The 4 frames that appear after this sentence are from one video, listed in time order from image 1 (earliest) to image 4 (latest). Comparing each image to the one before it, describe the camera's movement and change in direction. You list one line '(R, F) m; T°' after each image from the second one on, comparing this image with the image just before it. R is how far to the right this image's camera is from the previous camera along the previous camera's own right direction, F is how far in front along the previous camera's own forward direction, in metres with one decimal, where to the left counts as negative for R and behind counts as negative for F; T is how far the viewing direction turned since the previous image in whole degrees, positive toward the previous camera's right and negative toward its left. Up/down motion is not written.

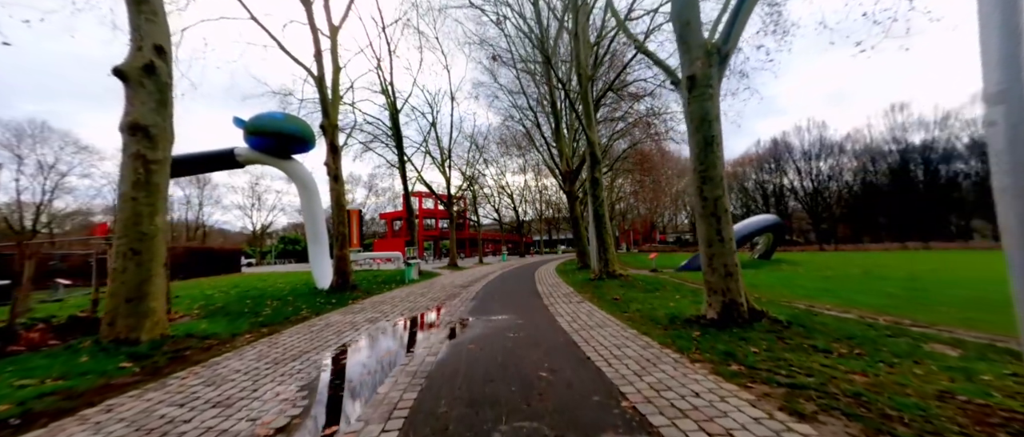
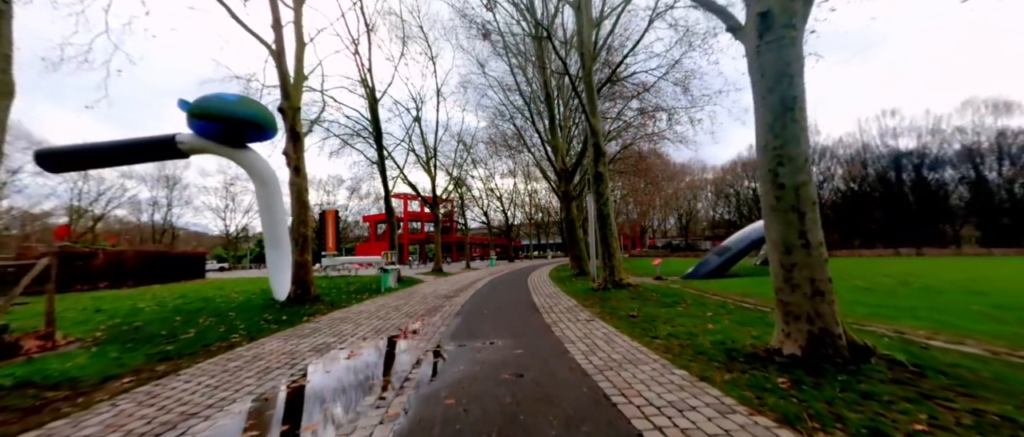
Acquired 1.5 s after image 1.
(-0.1, +2.0) m; +2°
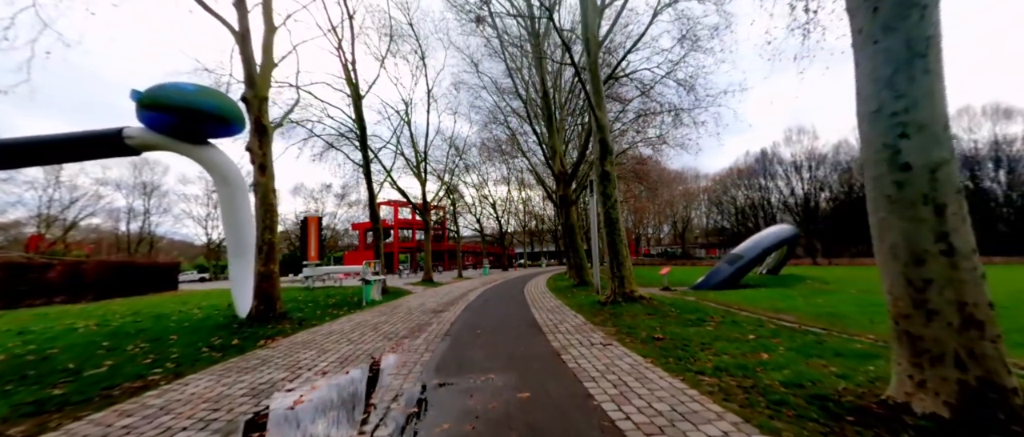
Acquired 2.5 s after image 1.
(-0.1, +1.5) m; +1°
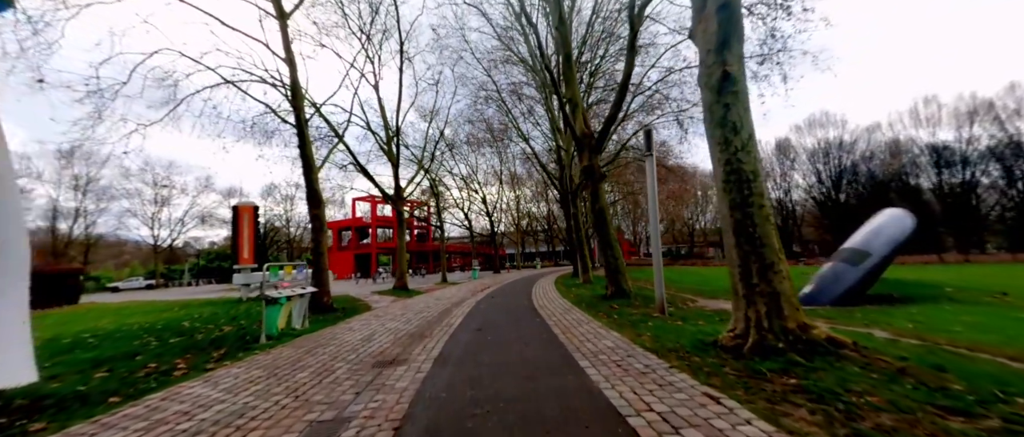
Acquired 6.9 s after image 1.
(-0.6, +6.3) m; +2°
